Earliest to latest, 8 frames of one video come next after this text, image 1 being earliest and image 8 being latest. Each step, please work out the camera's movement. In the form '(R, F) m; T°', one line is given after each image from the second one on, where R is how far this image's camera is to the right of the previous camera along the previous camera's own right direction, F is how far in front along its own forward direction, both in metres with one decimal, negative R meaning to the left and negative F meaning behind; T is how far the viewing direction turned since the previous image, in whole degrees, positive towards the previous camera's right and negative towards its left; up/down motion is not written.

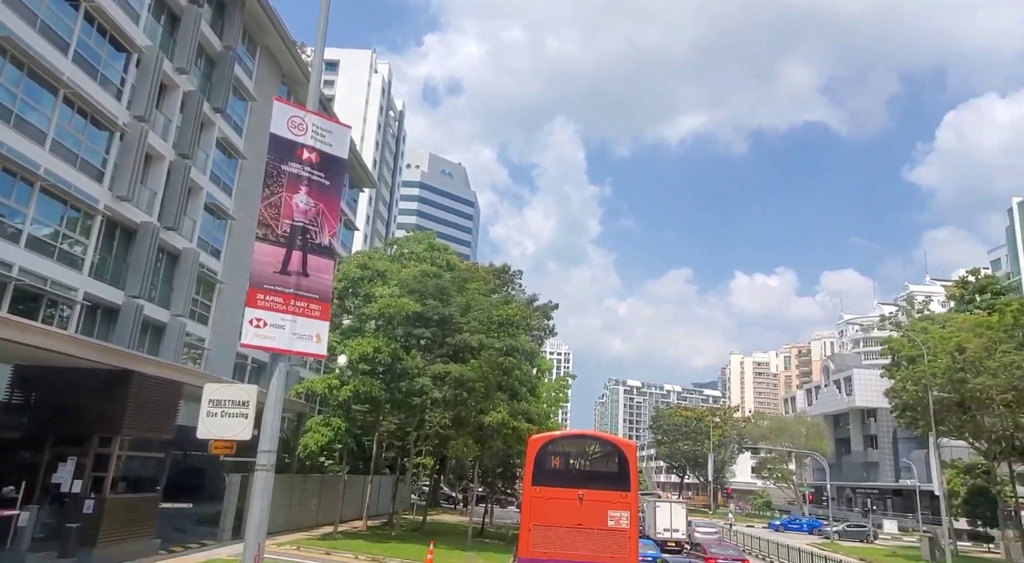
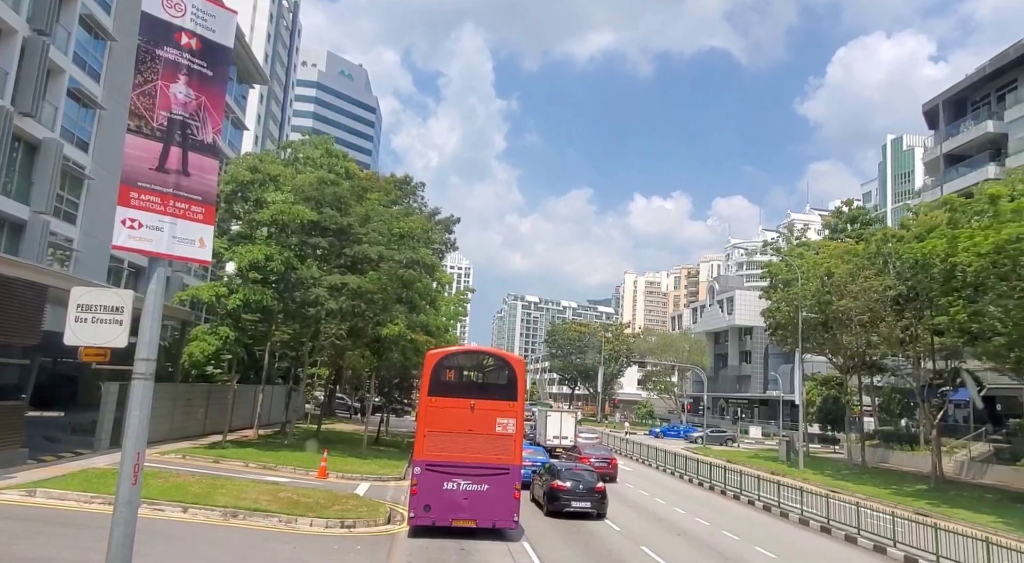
(+0.1, +0.1) m; +8°
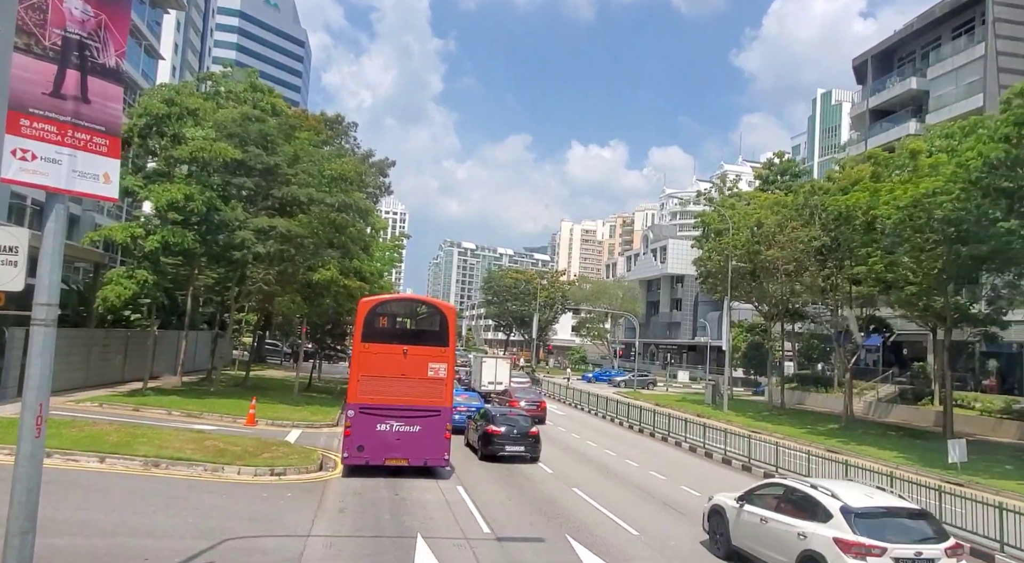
(0.0, +0.3) m; +5°
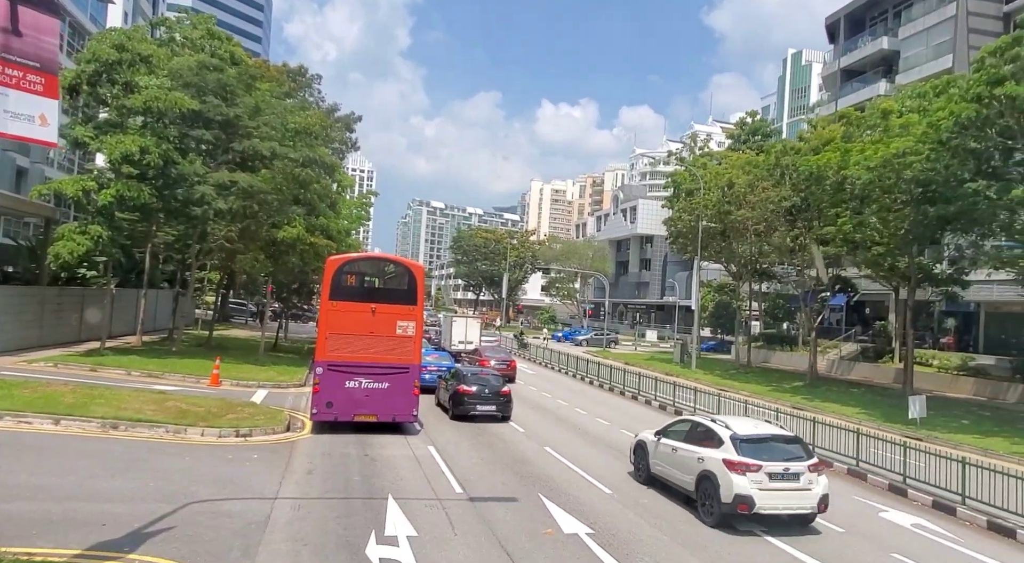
(-0.1, +0.4) m; +3°
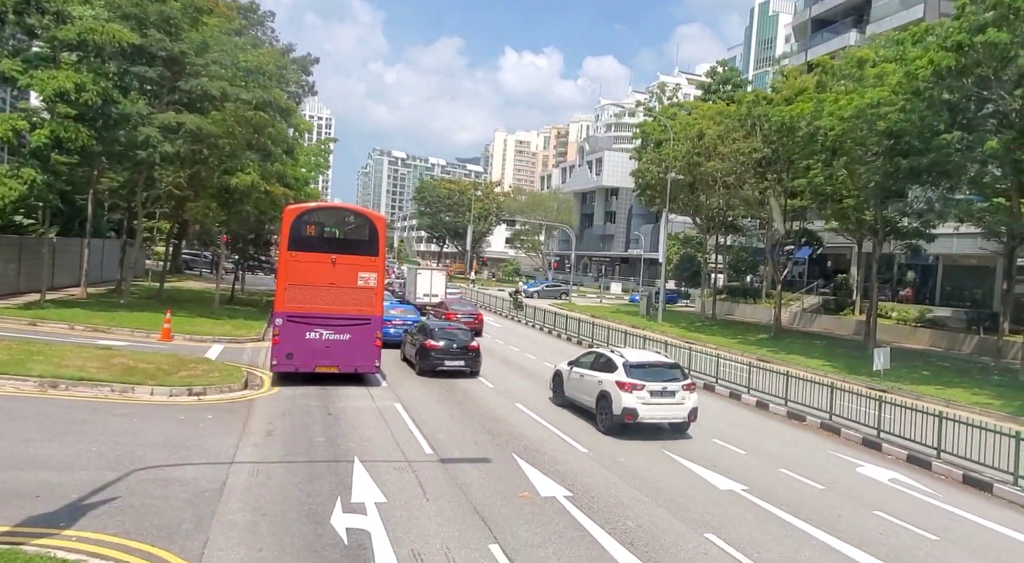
(-0.2, +0.8) m; +3°
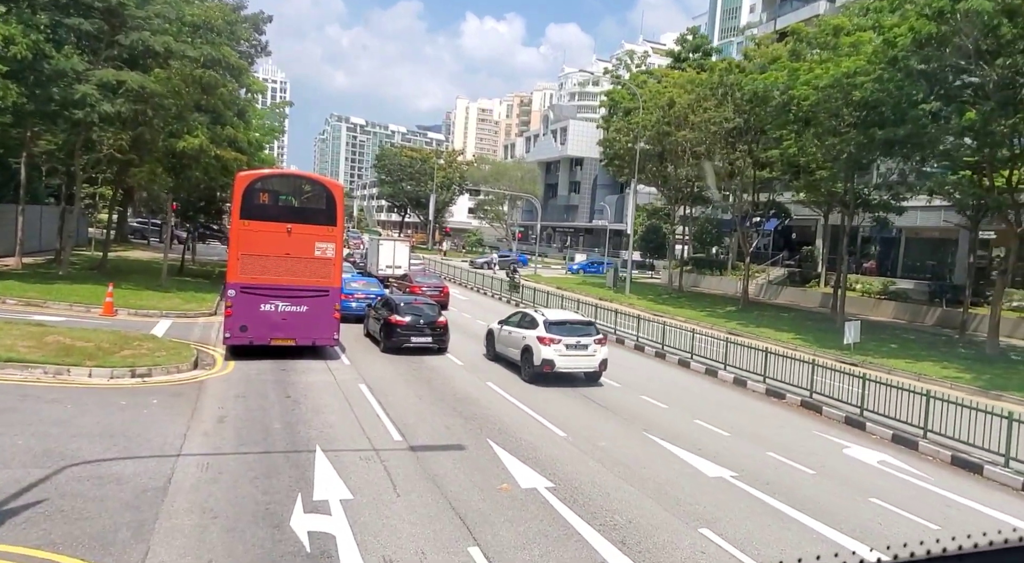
(-0.2, +0.9) m; +3°
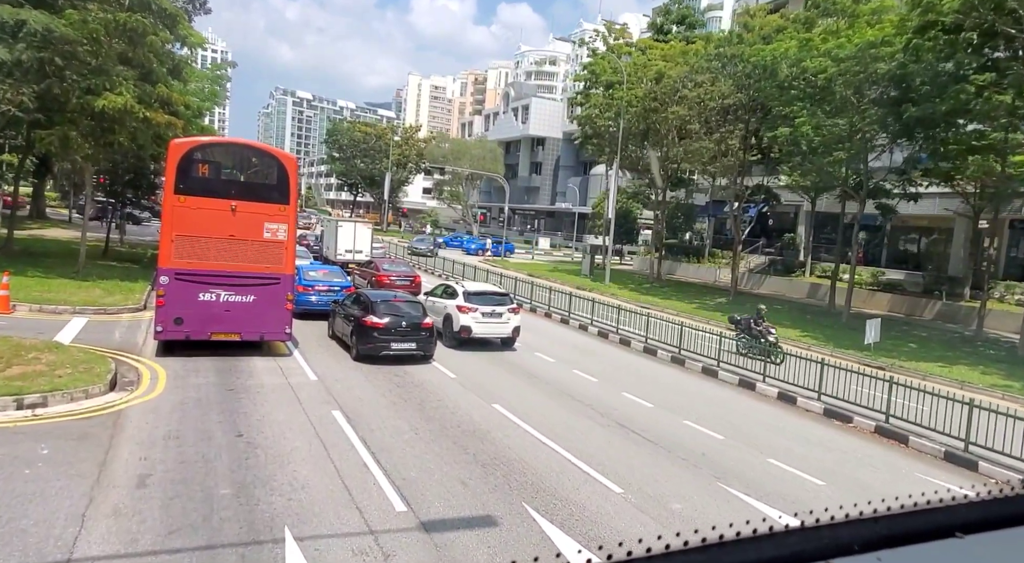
(-1.2, +3.3) m; +4°
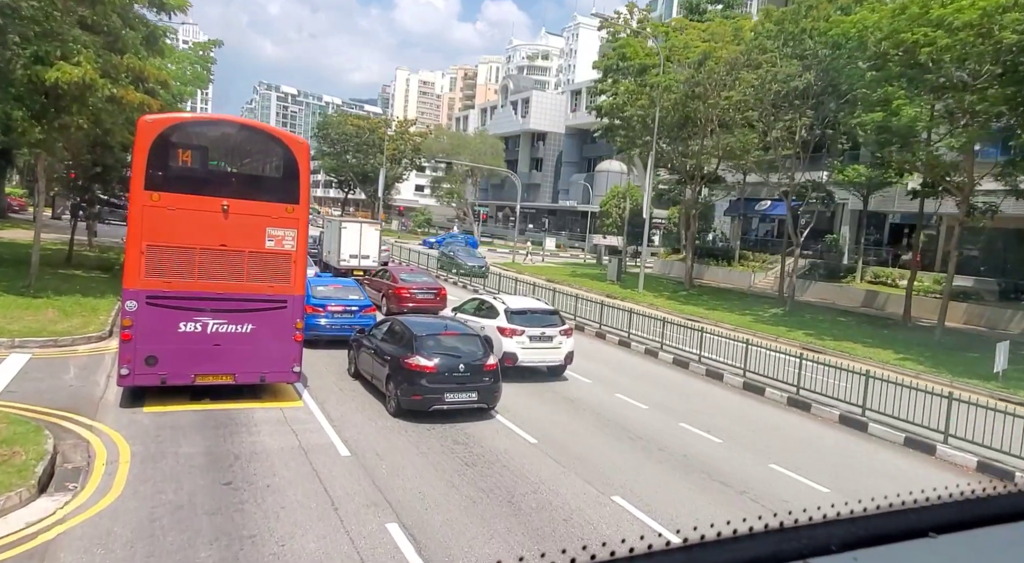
(-1.8, +4.1) m; +1°
